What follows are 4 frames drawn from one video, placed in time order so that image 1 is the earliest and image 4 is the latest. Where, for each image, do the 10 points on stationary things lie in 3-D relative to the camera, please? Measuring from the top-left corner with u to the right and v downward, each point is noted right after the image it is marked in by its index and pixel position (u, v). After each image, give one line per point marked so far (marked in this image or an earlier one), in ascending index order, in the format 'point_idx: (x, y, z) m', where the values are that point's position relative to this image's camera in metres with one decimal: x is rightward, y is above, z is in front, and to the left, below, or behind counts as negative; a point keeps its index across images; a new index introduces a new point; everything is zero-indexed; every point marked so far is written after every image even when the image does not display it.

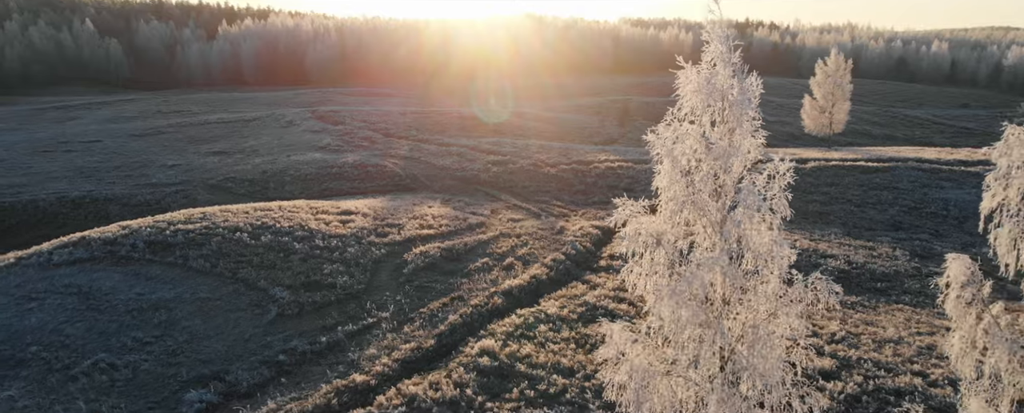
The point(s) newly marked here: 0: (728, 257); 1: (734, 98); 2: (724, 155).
0: (+3.1, -0.7, +8.9) m
1: (+3.1, +1.6, +8.5) m
2: (+3.0, +0.8, +8.7) m
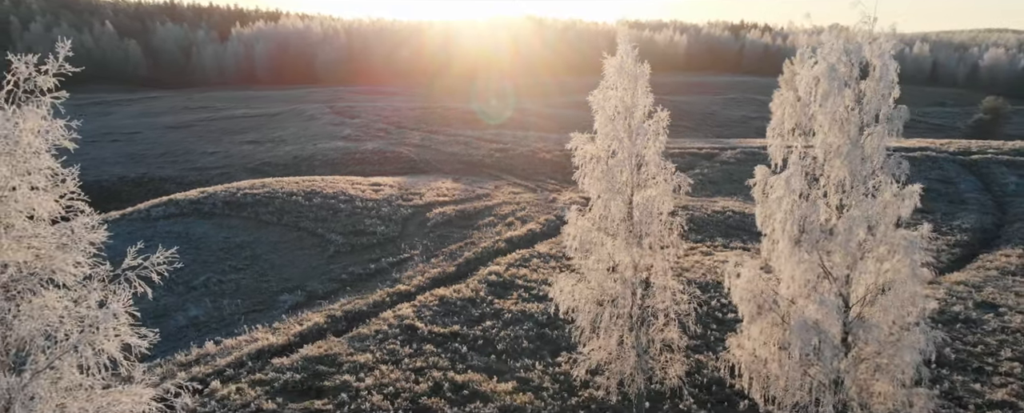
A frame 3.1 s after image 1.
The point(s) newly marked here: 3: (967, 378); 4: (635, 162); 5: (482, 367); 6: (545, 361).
0: (+3.1, +1.1, +15.9) m
1: (+3.1, +3.4, +15.6) m
2: (+3.1, +2.6, +15.7) m
3: (+14.7, -5.5, +19.5) m
4: (+3.3, +1.2, +16.0) m
5: (-1.0, -5.1, +19.4) m
6: (+1.1, -5.1, +20.0) m
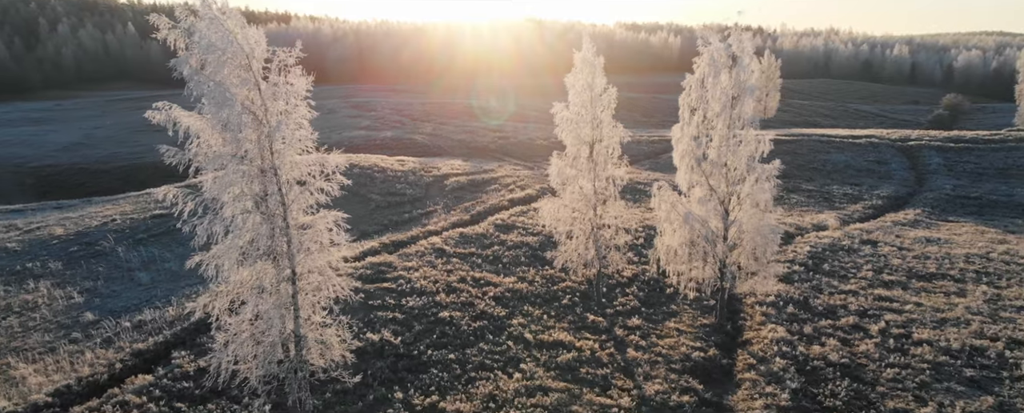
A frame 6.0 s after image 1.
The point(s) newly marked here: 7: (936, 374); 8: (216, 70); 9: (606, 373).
0: (+3.2, +3.4, +24.4) m
1: (+3.2, +5.6, +24.0) m
2: (+3.2, +4.8, +24.2) m
3: (+14.8, -3.3, +27.9) m
4: (+3.4, +3.4, +24.4) m
5: (-0.9, -2.9, +27.9) m
6: (+1.2, -2.8, +28.4) m
7: (+13.7, -5.4, +19.5) m
8: (-7.1, +3.2, +14.4) m
9: (+3.1, -5.4, +19.5) m
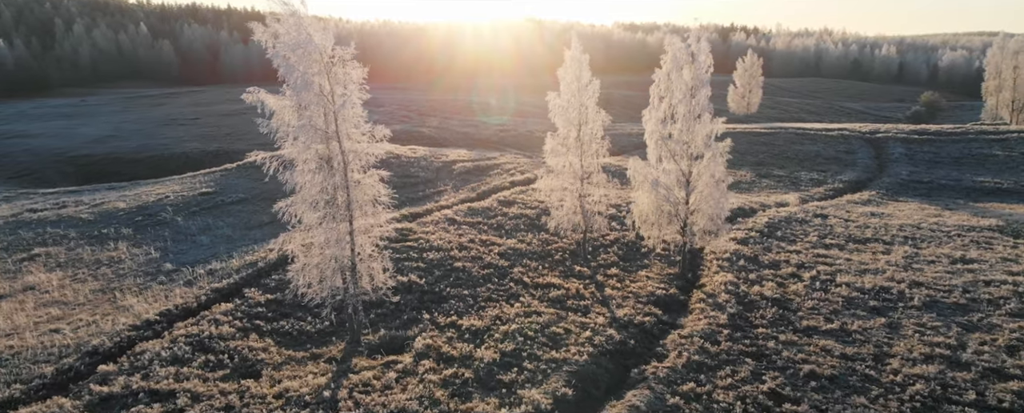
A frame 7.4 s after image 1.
0: (+3.3, +4.7, +29.6) m
1: (+3.3, +7.0, +29.3) m
2: (+3.2, +6.2, +29.4) m
3: (+14.8, -2.0, +33.2) m
4: (+3.4, +4.8, +29.7) m
5: (-0.9, -1.5, +33.1) m
6: (+1.3, -1.5, +33.7) m
7: (+13.7, -4.0, +24.8) m
8: (-7.0, +4.6, +19.7) m
9: (+3.1, -4.0, +24.8) m
